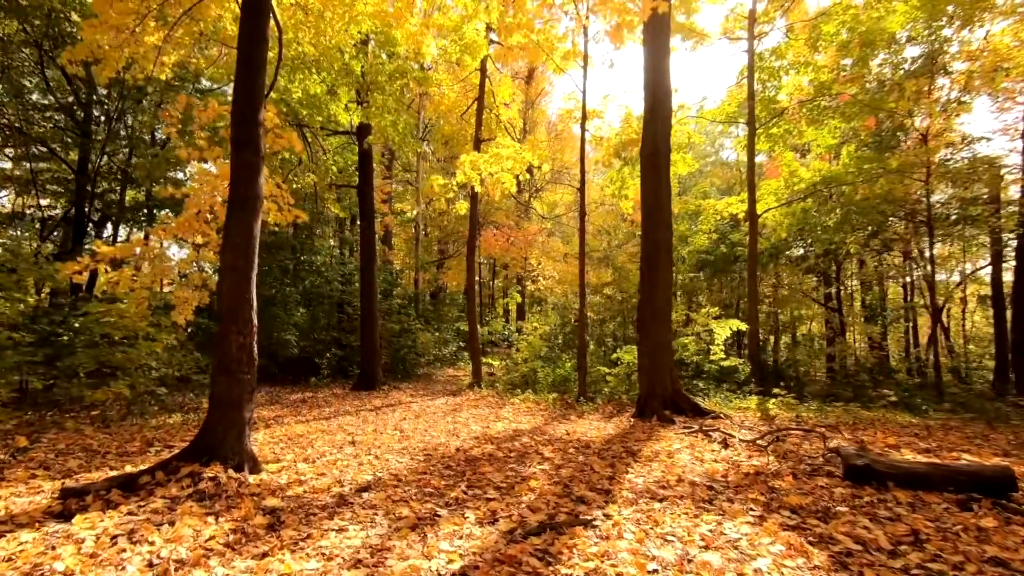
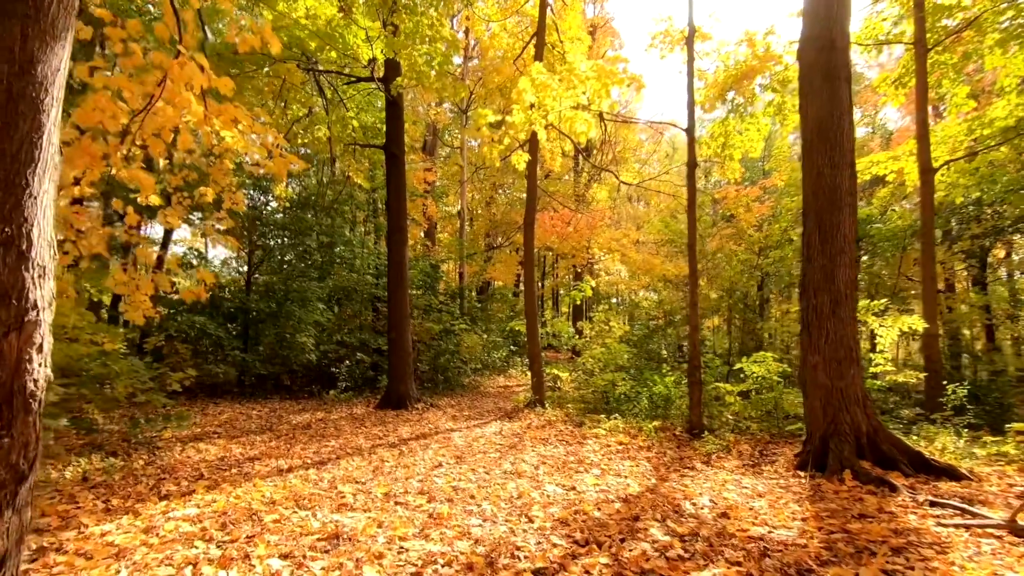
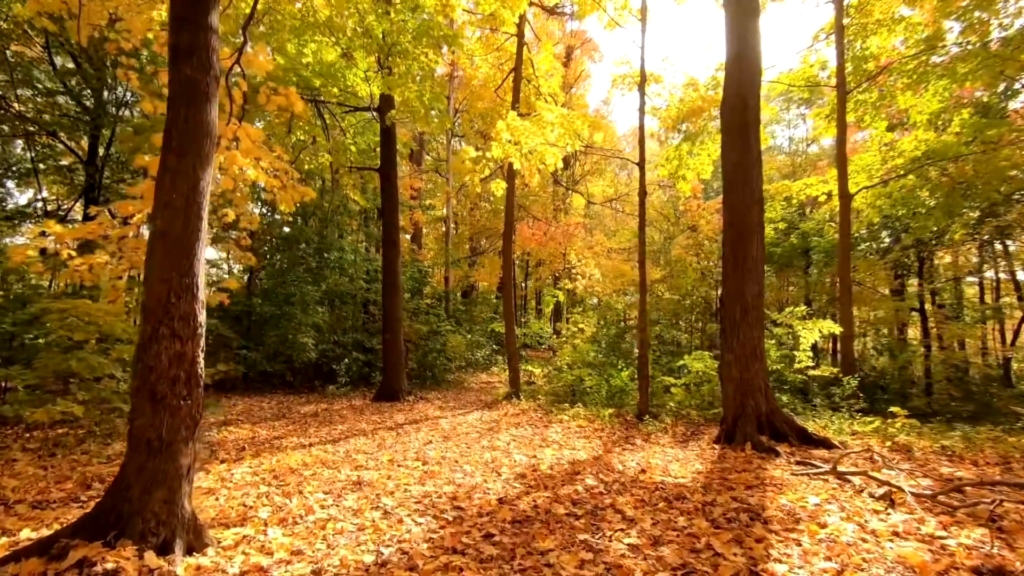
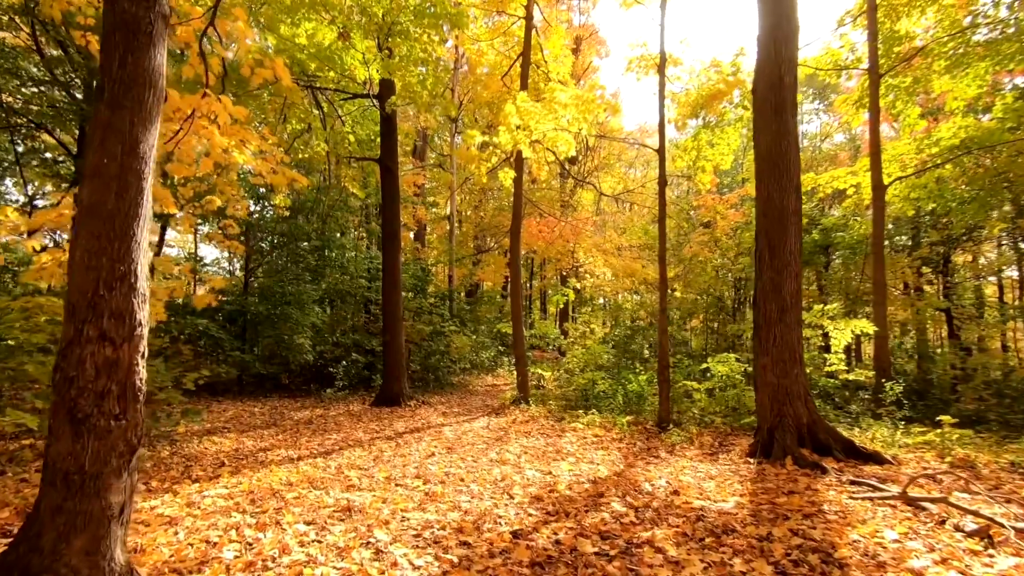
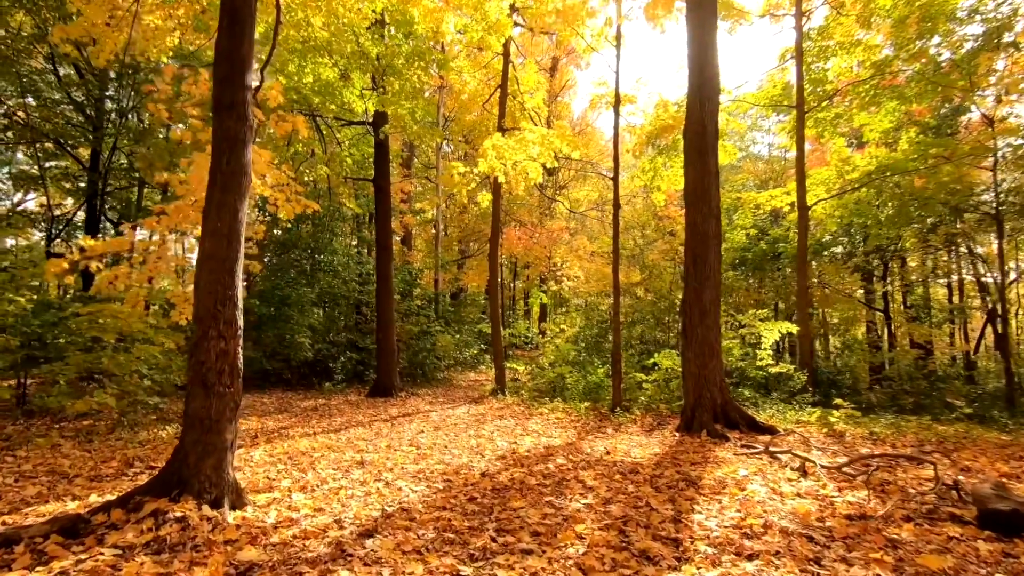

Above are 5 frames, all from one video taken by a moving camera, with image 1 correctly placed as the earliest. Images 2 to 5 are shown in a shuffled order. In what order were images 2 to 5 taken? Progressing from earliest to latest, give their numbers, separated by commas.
5, 3, 4, 2
